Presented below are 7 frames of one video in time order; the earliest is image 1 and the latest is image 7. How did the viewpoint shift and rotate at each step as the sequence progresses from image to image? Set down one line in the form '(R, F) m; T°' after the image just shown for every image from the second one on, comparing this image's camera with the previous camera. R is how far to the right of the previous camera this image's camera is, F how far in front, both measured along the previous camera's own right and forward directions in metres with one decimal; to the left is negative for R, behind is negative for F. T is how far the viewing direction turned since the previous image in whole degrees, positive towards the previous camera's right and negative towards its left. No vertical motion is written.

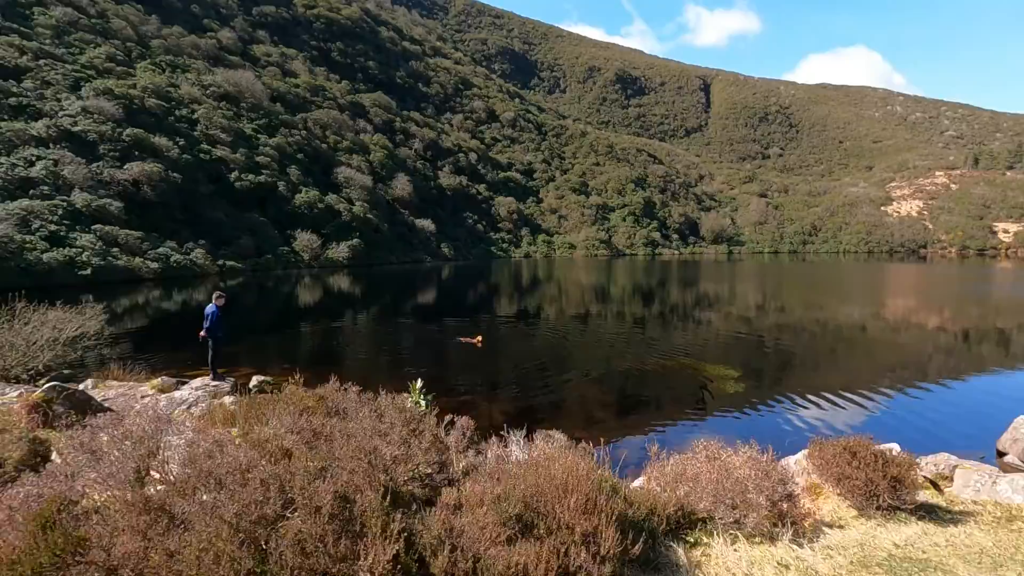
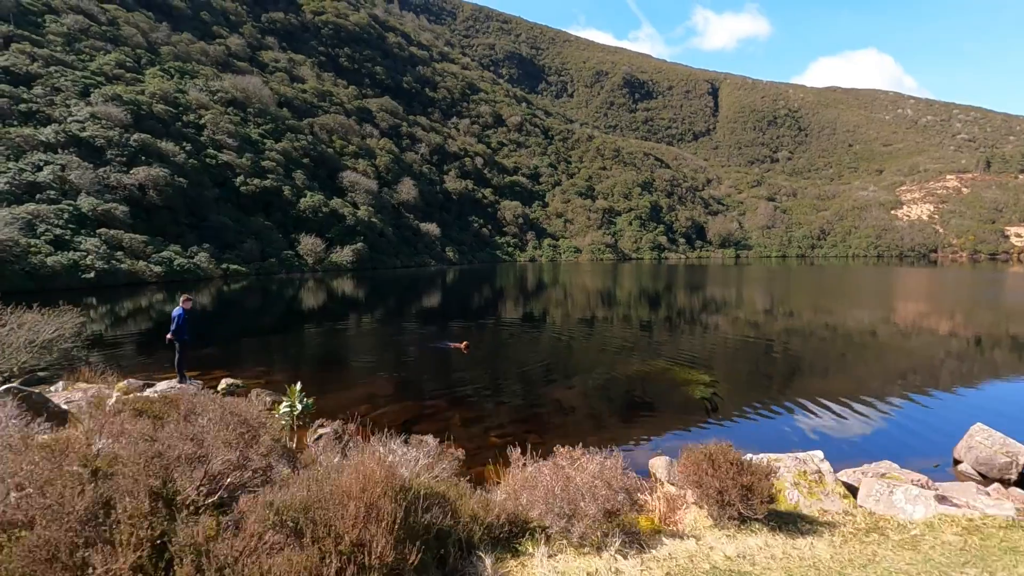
(+0.5, 0.0) m; -1°
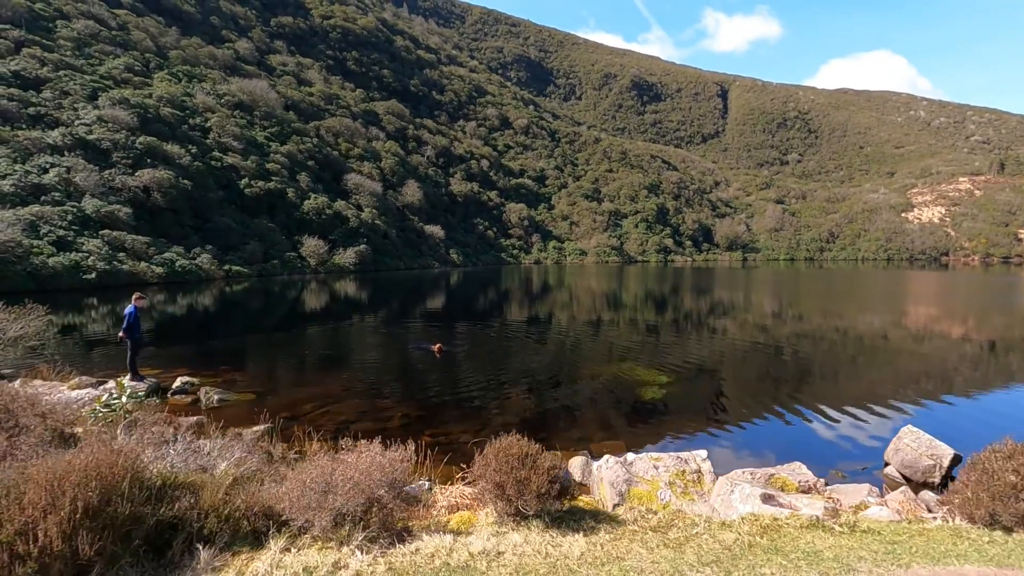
(+0.7, 0.0) m; -1°
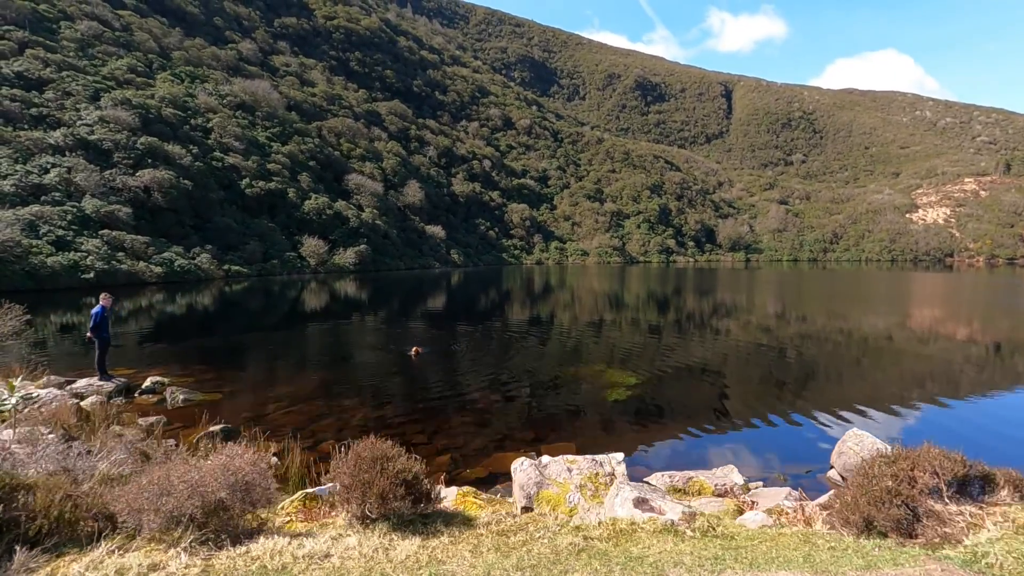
(+0.5, 0.0) m; 0°
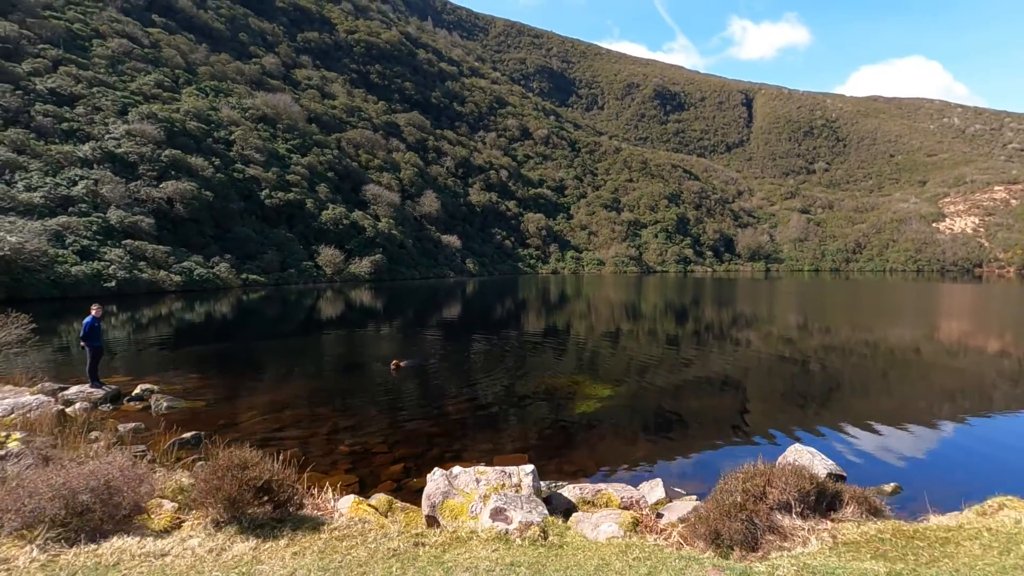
(+0.6, -0.1) m; -2°
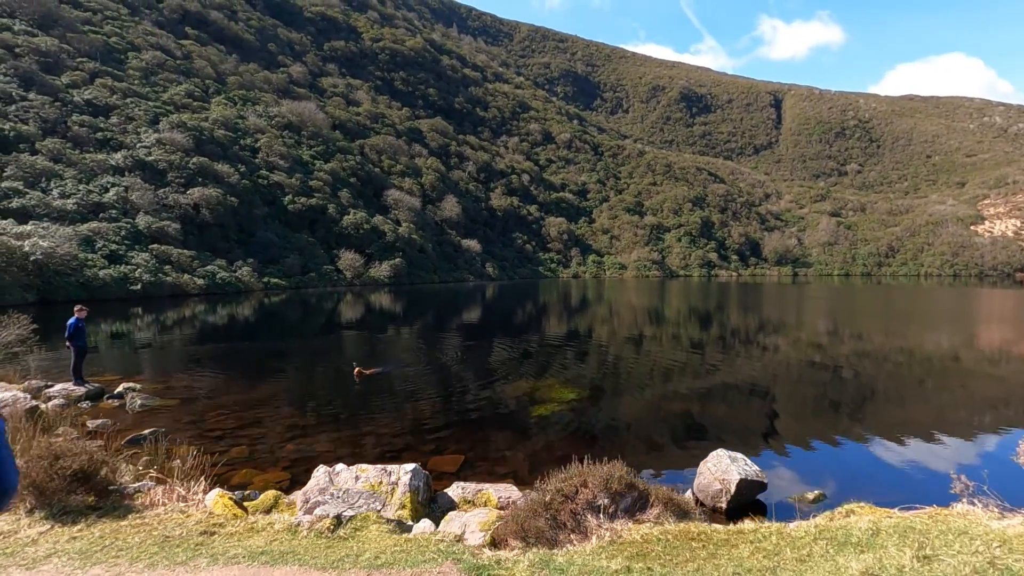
(+0.8, 0.0) m; -3°
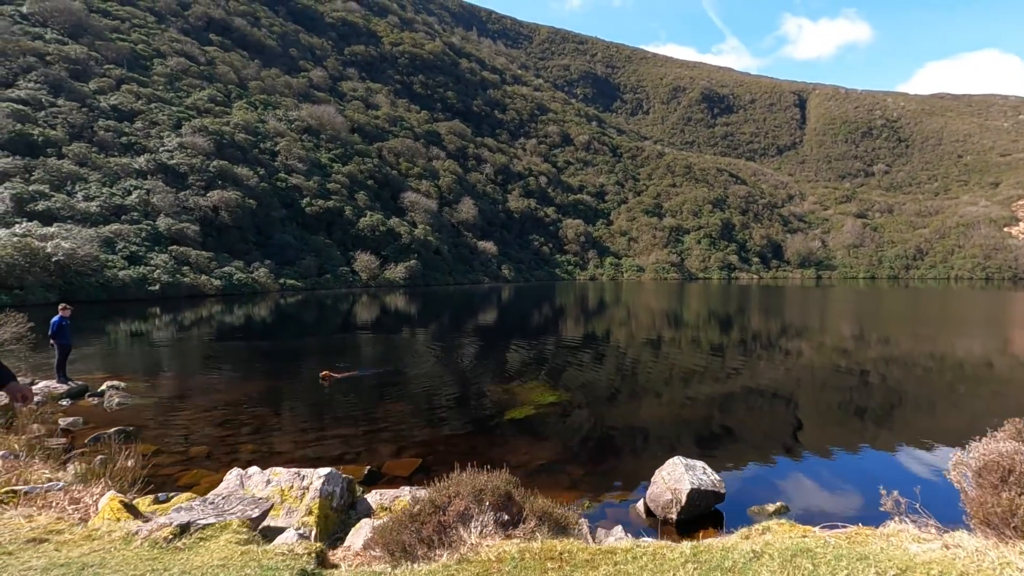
(+0.5, +0.2) m; -2°
